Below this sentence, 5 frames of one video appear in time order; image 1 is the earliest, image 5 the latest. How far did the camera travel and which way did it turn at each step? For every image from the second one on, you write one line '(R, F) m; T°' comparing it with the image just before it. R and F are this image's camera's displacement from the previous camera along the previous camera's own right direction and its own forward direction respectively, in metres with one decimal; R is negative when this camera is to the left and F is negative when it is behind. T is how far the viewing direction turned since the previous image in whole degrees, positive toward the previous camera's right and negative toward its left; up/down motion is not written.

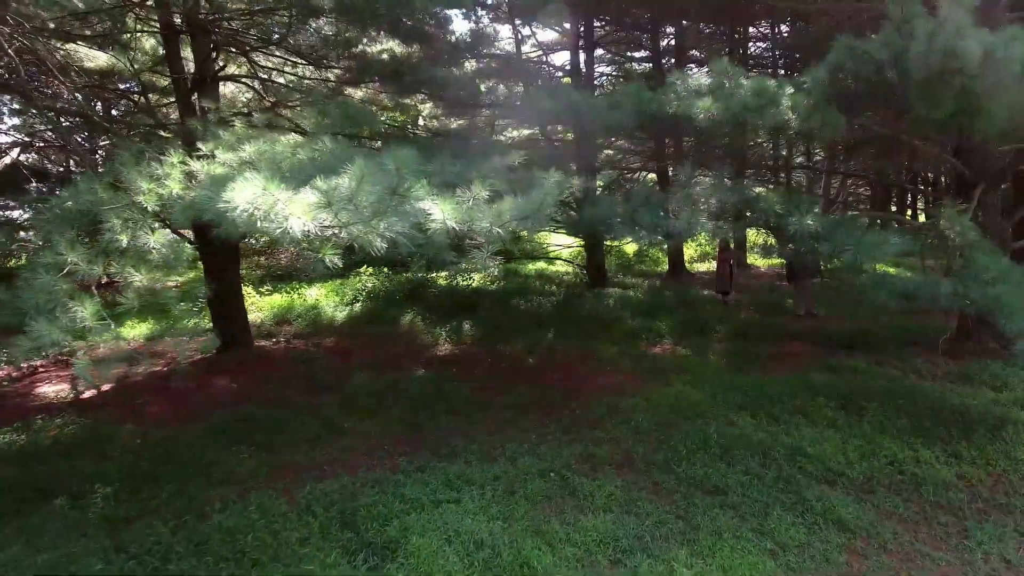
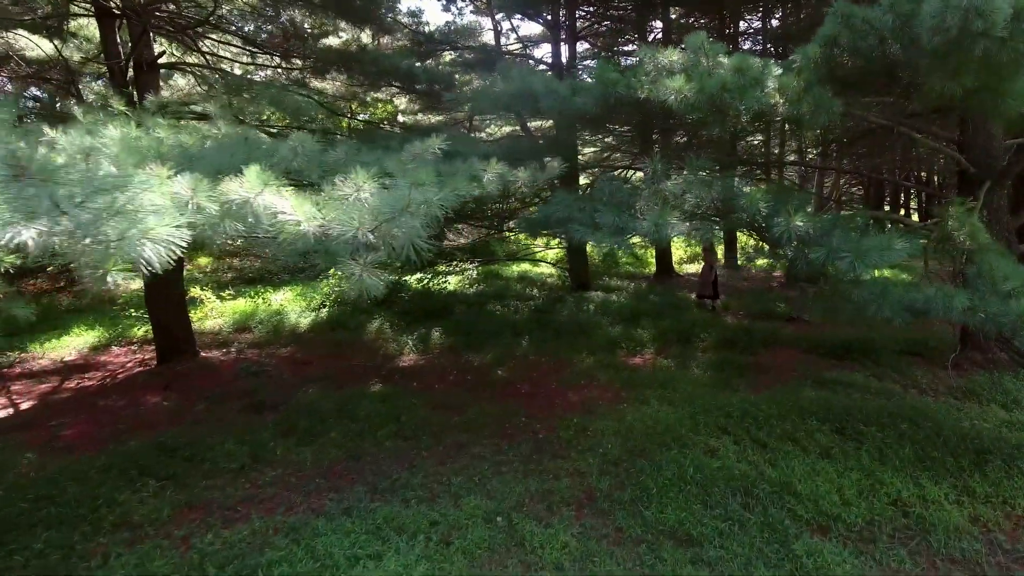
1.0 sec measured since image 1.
(+0.3, +0.6) m; +1°
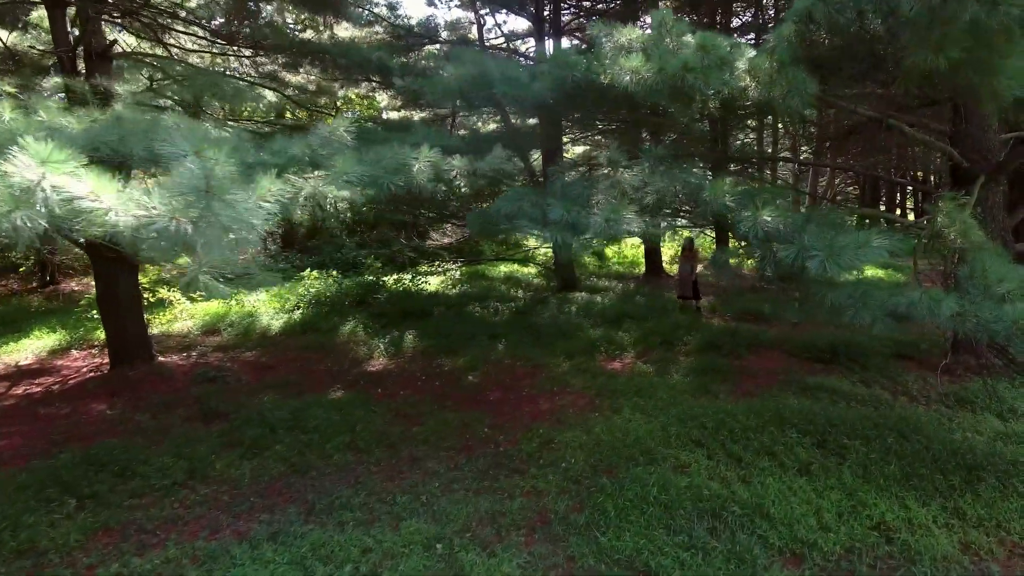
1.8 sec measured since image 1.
(+0.3, +0.3) m; 0°
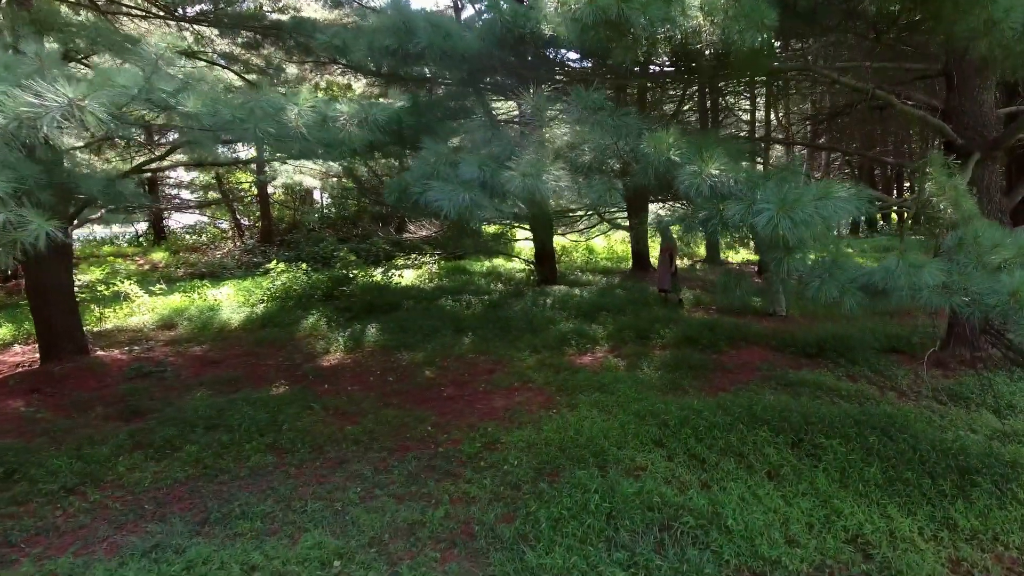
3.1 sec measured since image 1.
(+0.4, +0.5) m; 0°
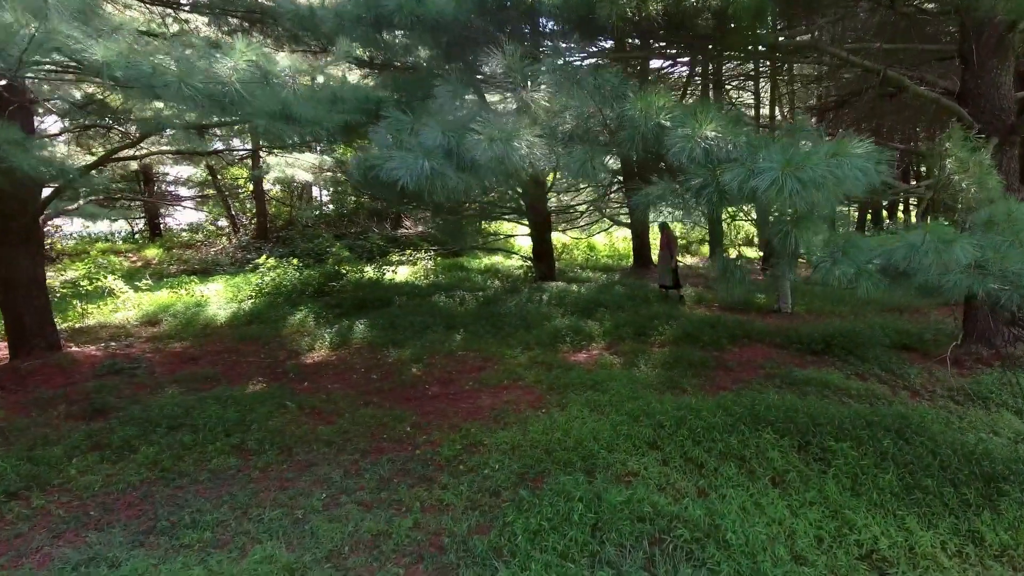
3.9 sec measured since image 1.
(+0.1, +0.3) m; 0°
